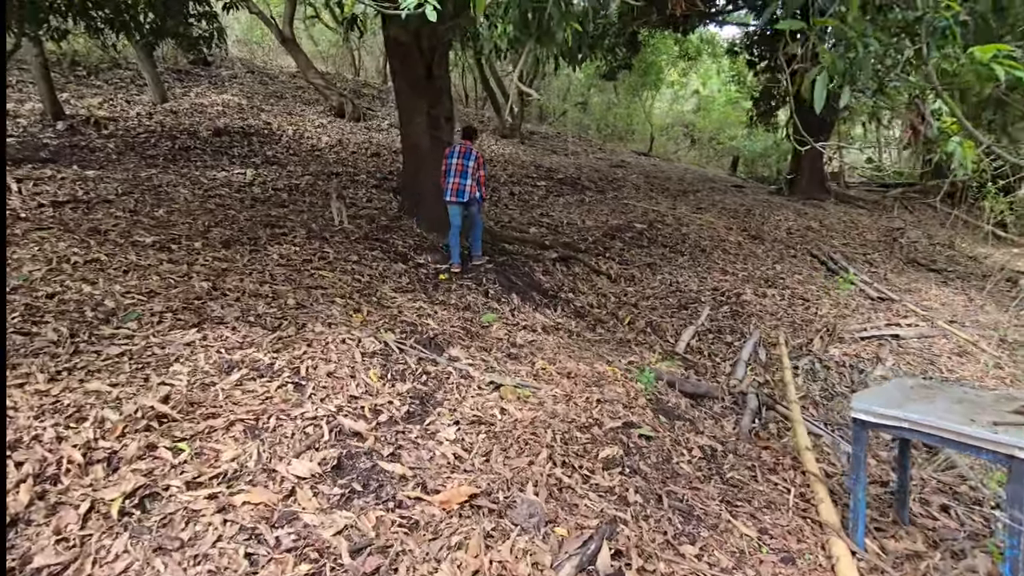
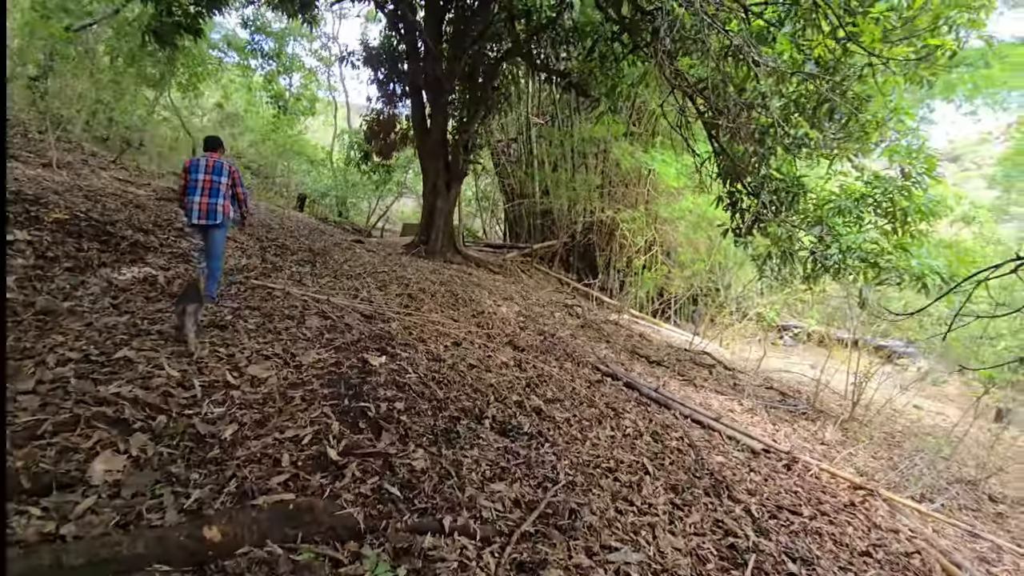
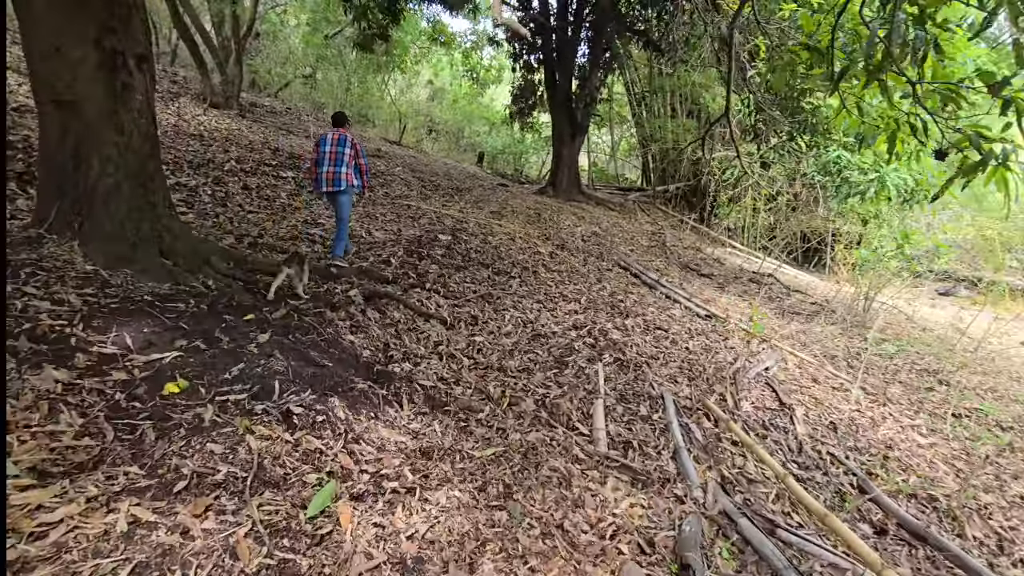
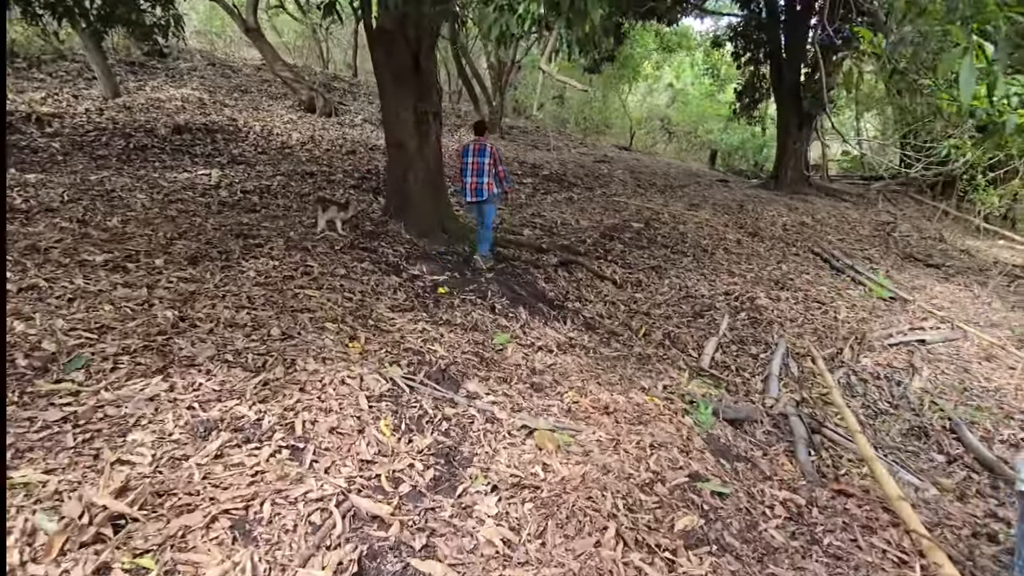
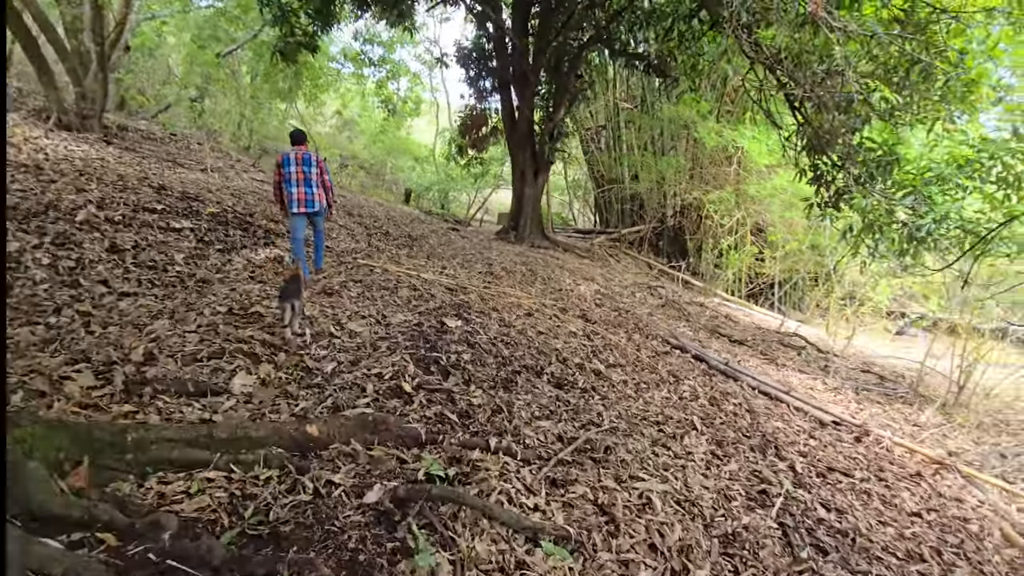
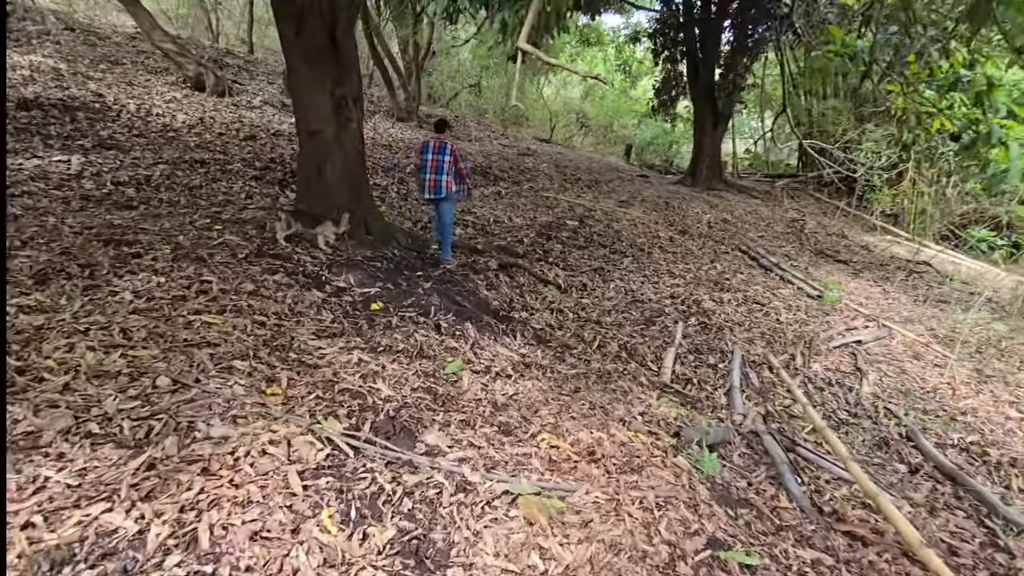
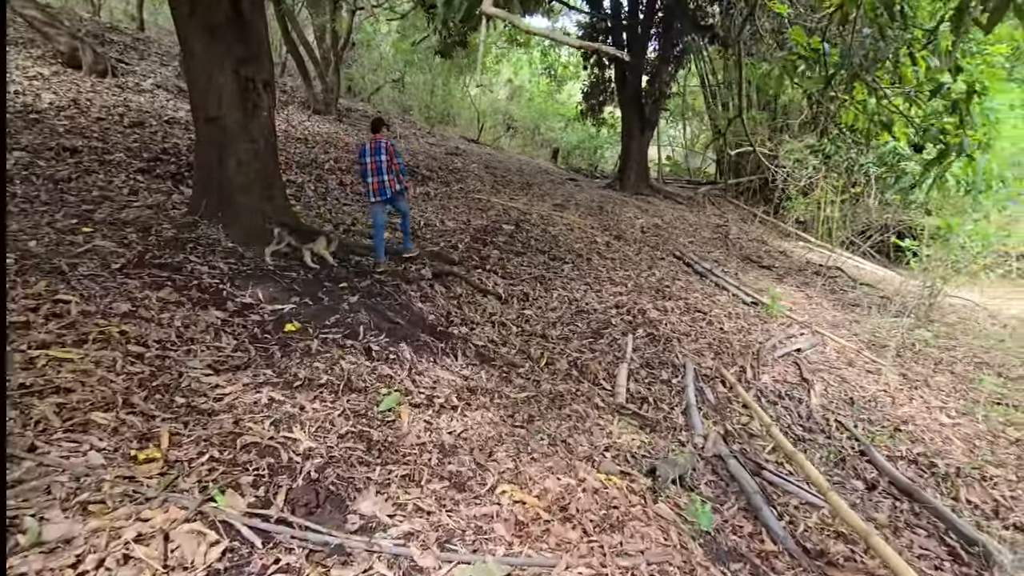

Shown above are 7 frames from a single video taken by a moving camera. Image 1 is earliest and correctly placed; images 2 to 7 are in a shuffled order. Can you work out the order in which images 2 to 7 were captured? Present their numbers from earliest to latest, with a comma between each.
4, 6, 7, 3, 5, 2
